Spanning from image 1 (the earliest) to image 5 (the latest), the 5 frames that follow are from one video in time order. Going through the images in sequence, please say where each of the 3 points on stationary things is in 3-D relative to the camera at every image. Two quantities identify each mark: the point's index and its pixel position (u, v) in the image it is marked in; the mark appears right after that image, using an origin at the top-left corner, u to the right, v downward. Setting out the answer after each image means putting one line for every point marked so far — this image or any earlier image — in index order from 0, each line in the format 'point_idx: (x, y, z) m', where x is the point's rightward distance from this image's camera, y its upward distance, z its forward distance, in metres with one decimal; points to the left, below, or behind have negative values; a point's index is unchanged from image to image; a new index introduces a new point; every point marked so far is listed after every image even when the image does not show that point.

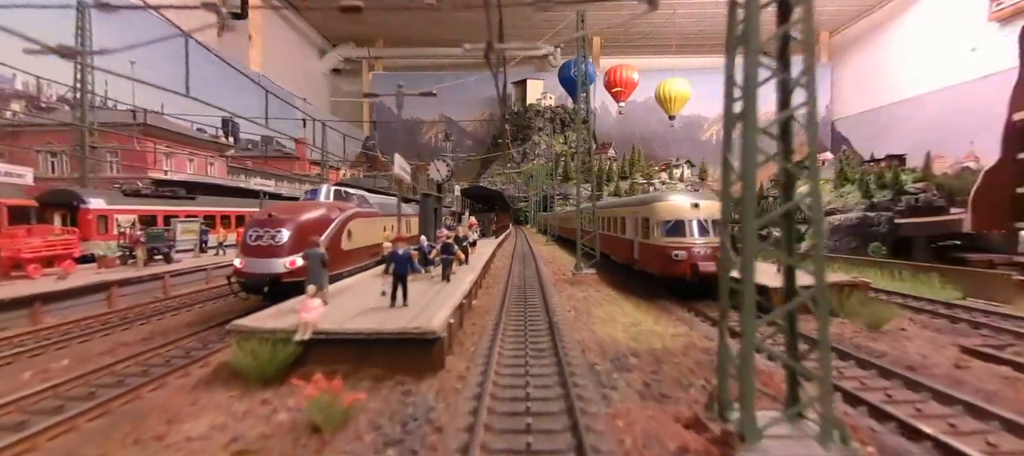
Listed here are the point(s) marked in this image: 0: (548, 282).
0: (+1.5, -2.2, +16.7) m
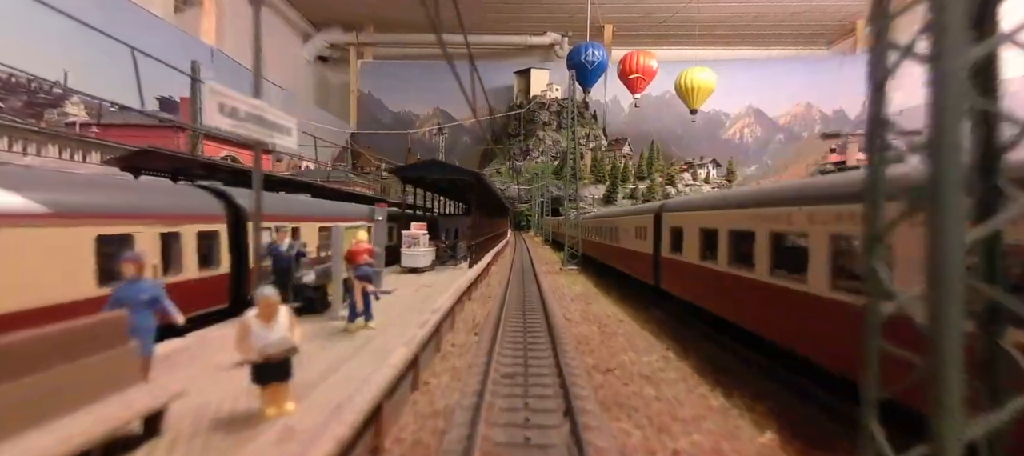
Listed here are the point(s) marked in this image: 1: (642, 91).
0: (+1.5, -2.5, +14.0) m
1: (+7.3, +7.7, +19.5) m
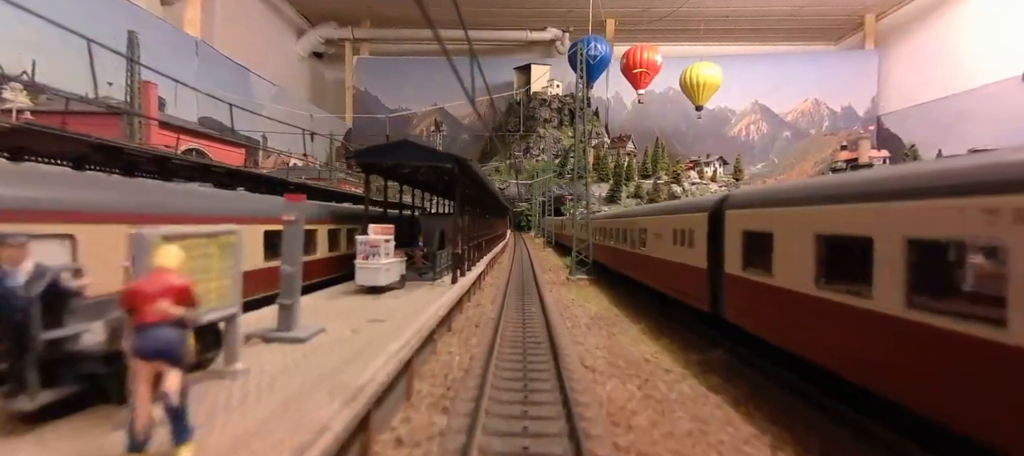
0: (+1.5, -2.5, +13.4) m
1: (+7.3, +7.7, +18.8) m
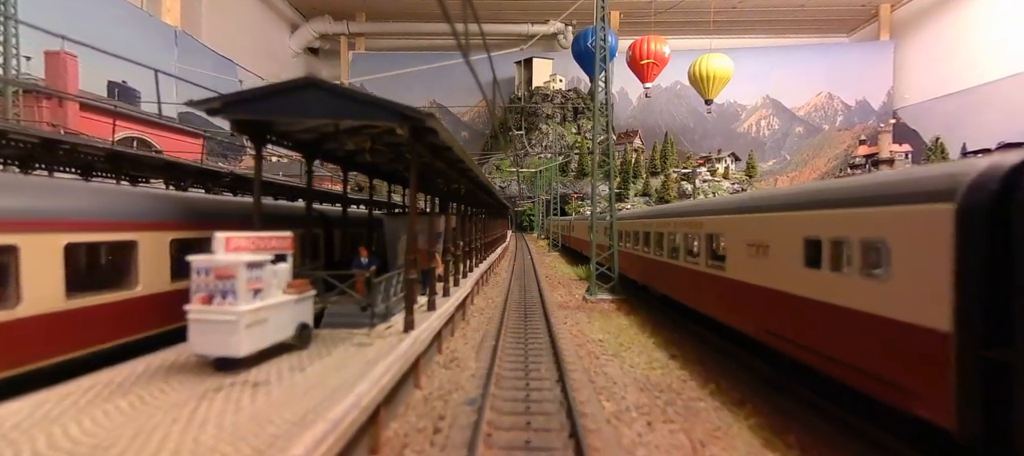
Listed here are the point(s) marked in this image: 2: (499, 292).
0: (+1.5, -2.6, +12.6) m
1: (+7.4, +7.7, +18.0) m
2: (-0.5, -2.6, +12.5) m
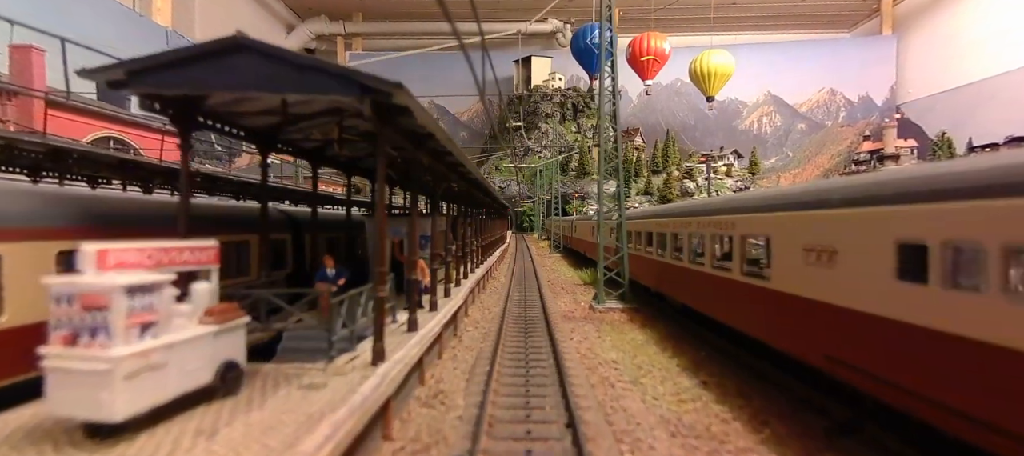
0: (+1.6, -2.6, +12.3) m
1: (+7.3, +7.8, +17.7) m
2: (-0.4, -2.6, +12.3) m
